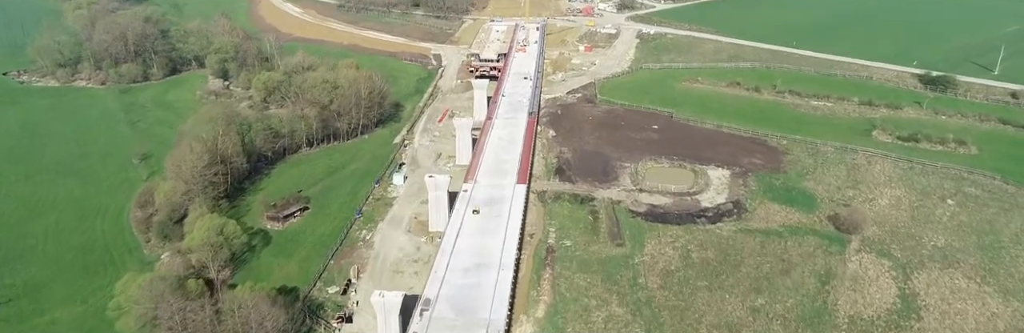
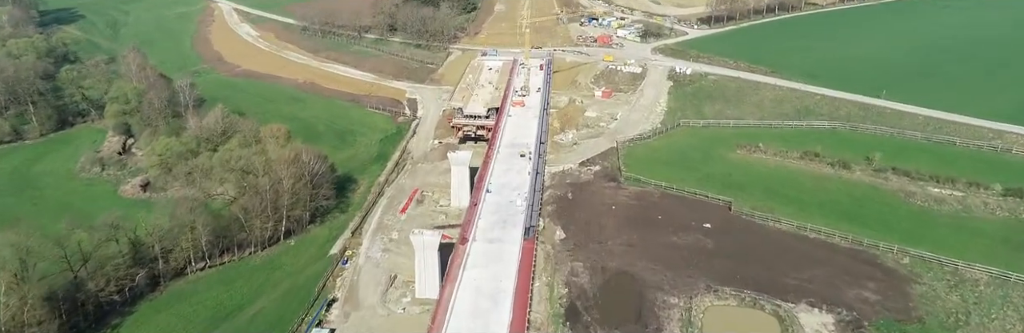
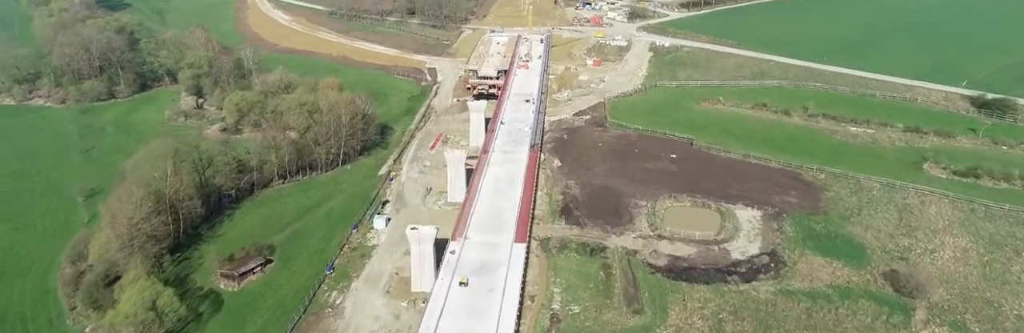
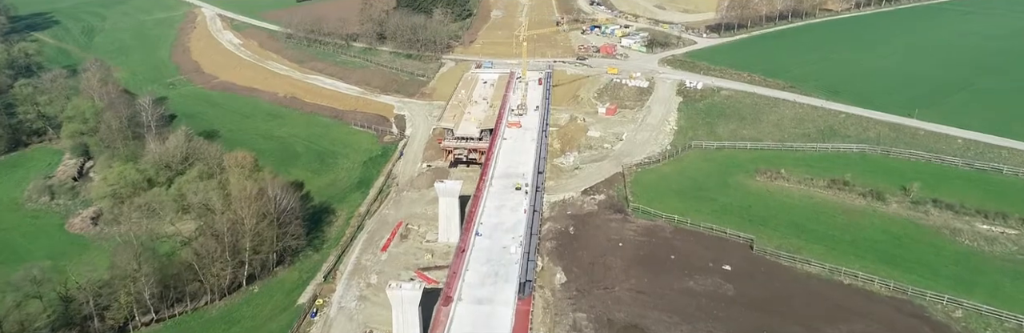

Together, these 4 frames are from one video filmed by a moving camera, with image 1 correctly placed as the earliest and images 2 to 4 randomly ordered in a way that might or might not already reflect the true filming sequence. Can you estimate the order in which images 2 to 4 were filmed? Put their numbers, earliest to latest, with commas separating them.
3, 2, 4
